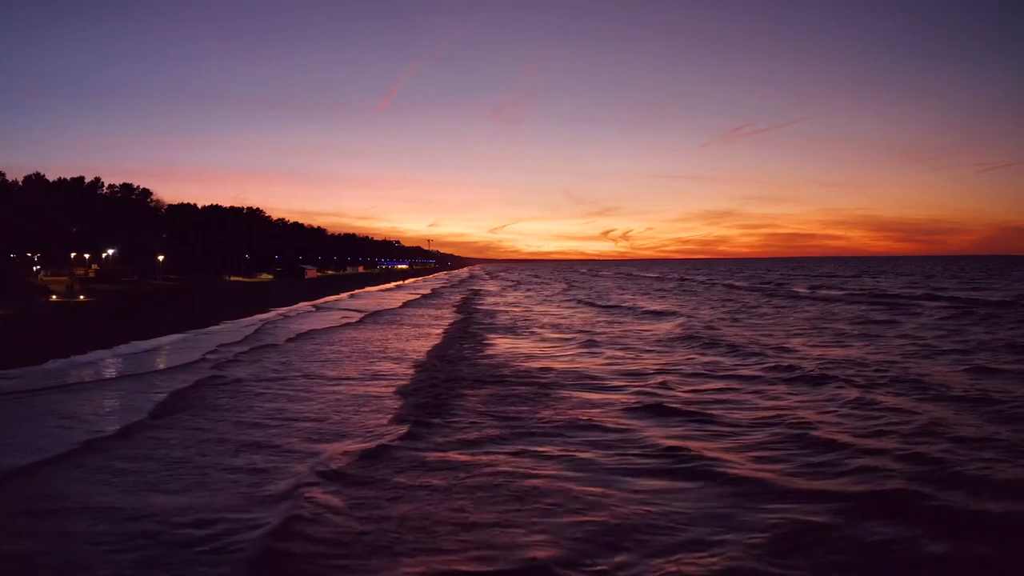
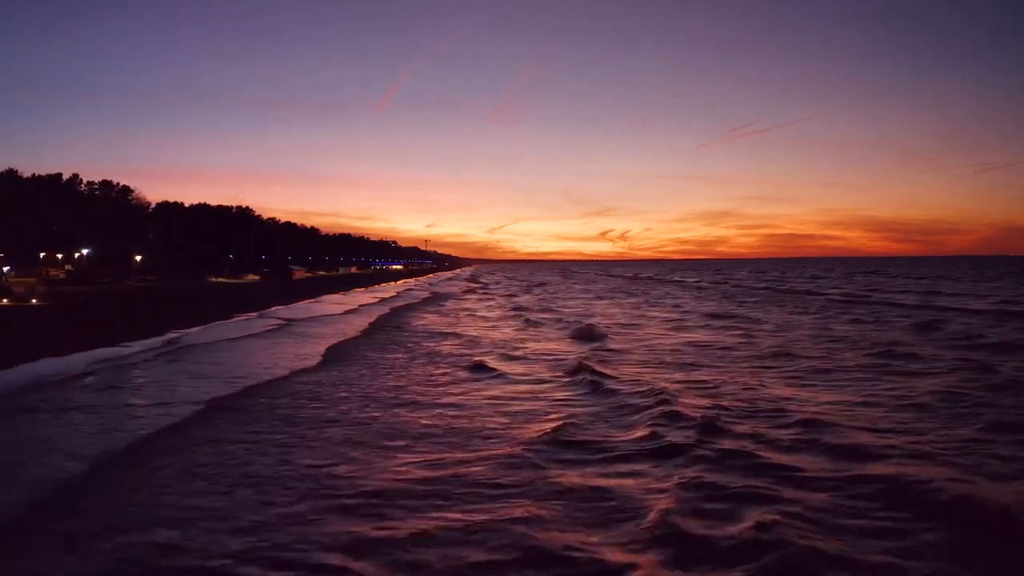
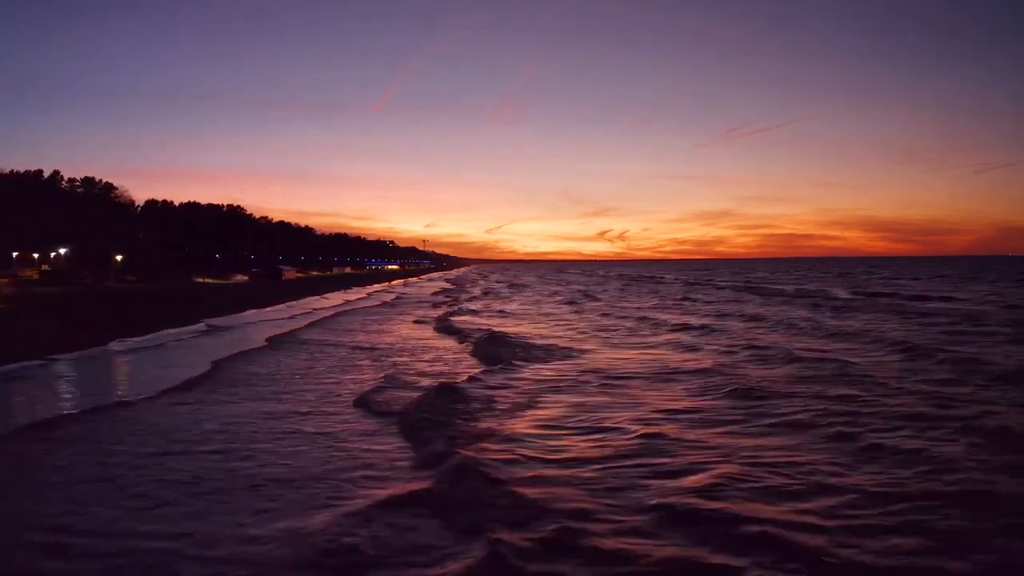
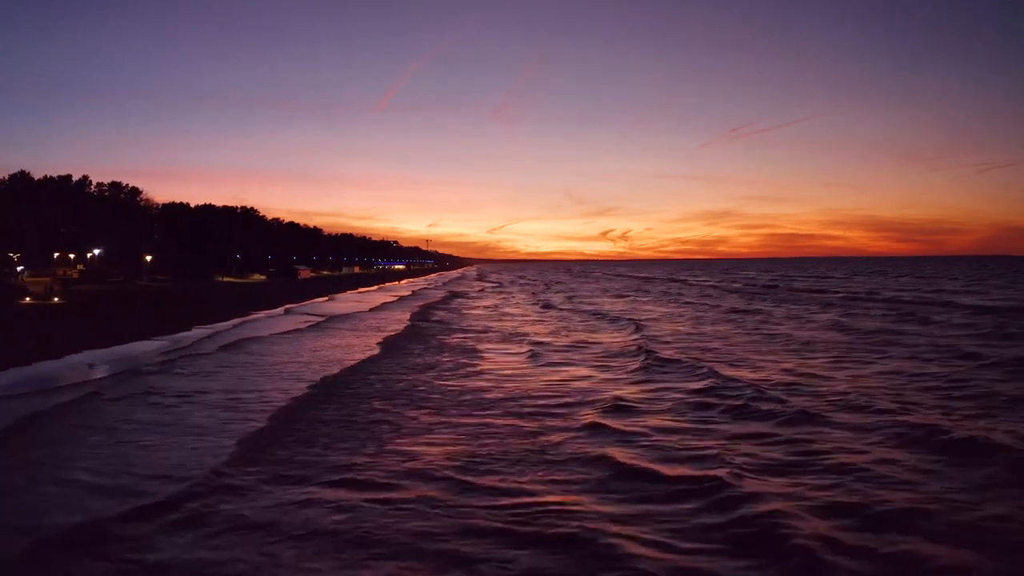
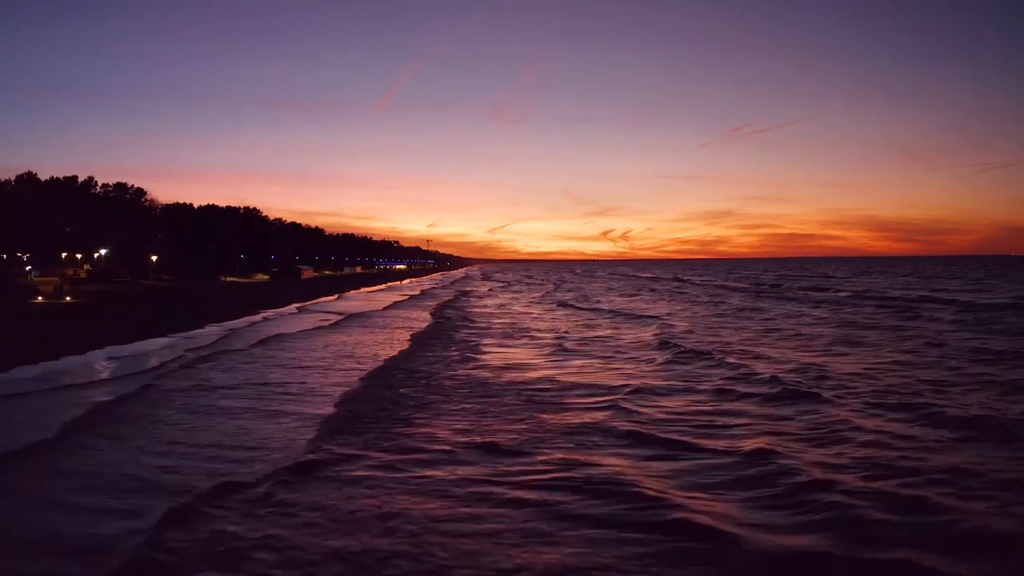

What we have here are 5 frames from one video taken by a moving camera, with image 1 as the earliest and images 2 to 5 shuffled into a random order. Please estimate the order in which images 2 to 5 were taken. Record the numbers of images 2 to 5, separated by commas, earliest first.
5, 4, 2, 3
